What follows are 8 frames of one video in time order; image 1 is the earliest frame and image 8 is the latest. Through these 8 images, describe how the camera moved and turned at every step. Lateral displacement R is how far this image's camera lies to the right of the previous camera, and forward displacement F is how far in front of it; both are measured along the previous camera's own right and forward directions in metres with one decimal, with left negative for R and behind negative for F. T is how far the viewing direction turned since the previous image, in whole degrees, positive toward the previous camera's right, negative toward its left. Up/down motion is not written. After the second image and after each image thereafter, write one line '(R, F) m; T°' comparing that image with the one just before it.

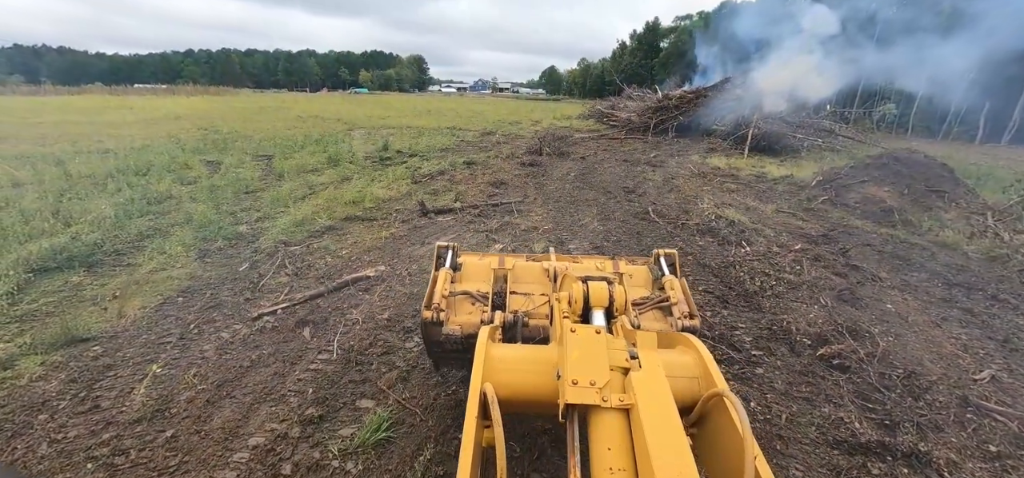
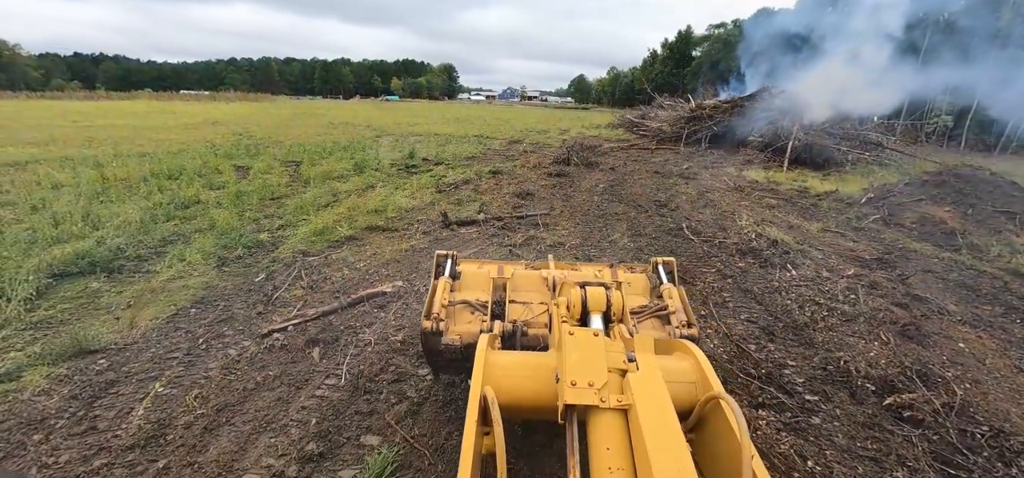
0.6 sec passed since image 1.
(0.0, +0.2) m; -3°
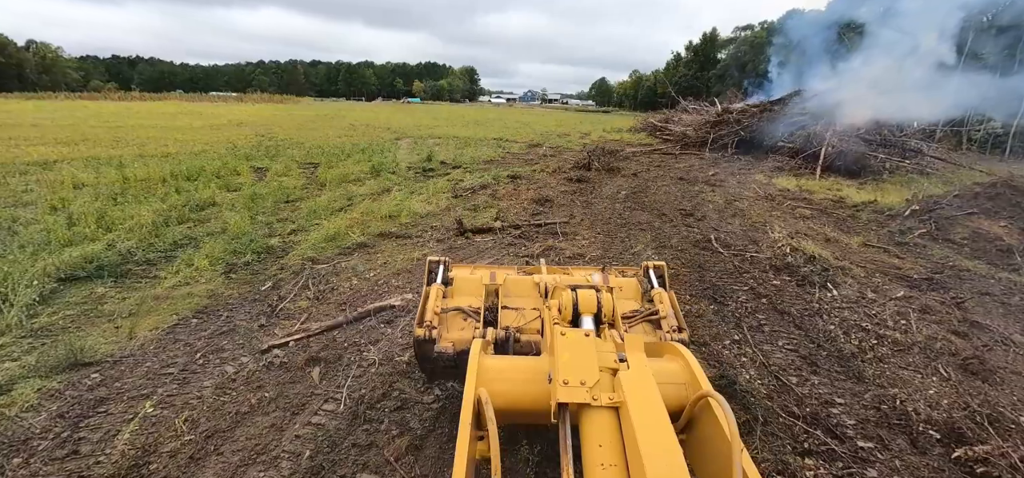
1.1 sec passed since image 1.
(0.0, +0.2) m; -2°
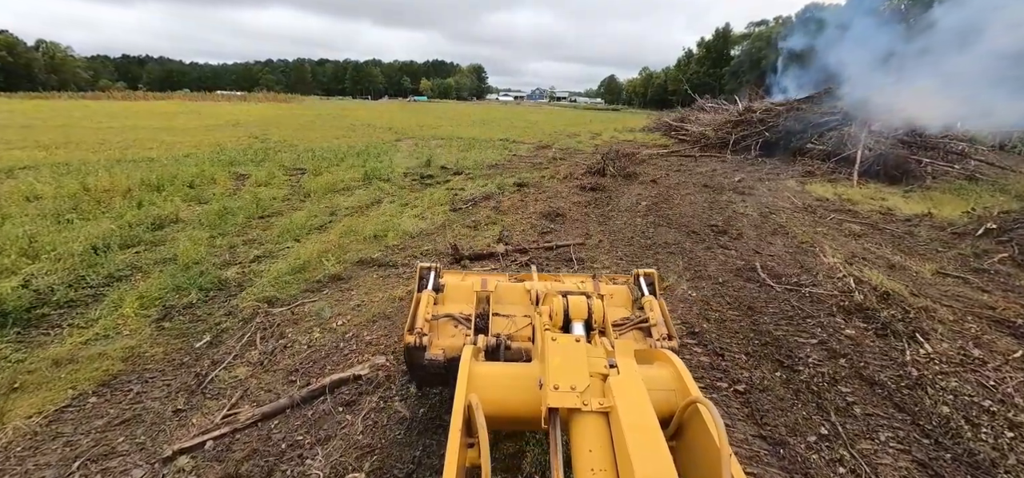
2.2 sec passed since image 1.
(0.0, +0.8) m; -1°
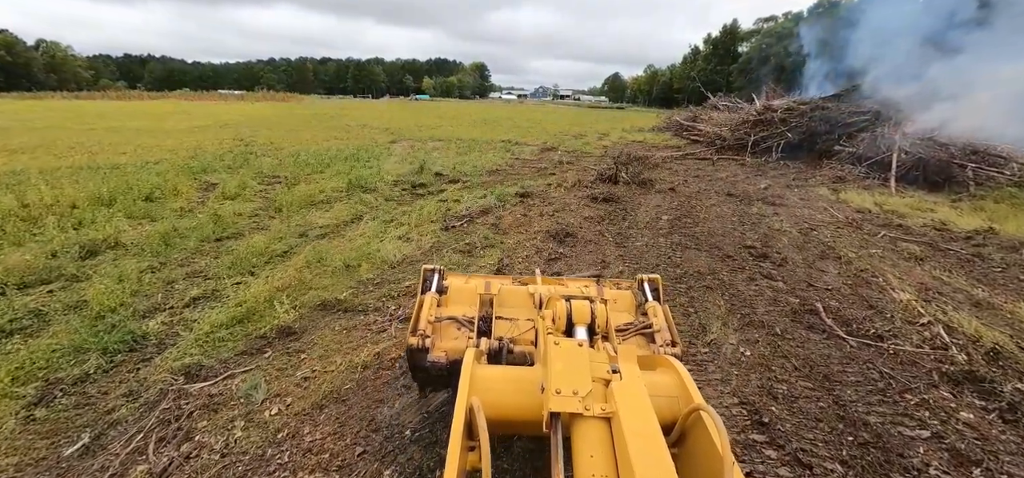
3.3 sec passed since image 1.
(0.0, +0.9) m; 0°
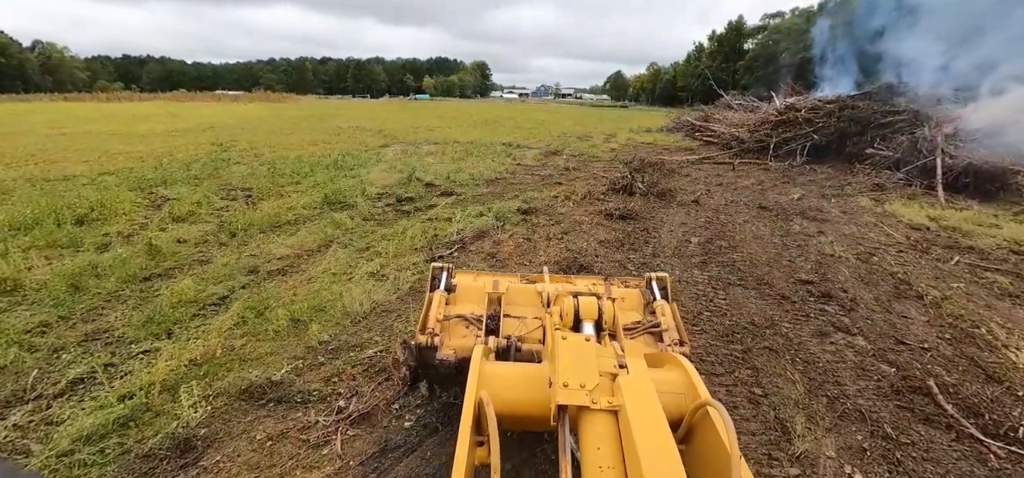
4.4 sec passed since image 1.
(0.0, +0.9) m; 0°
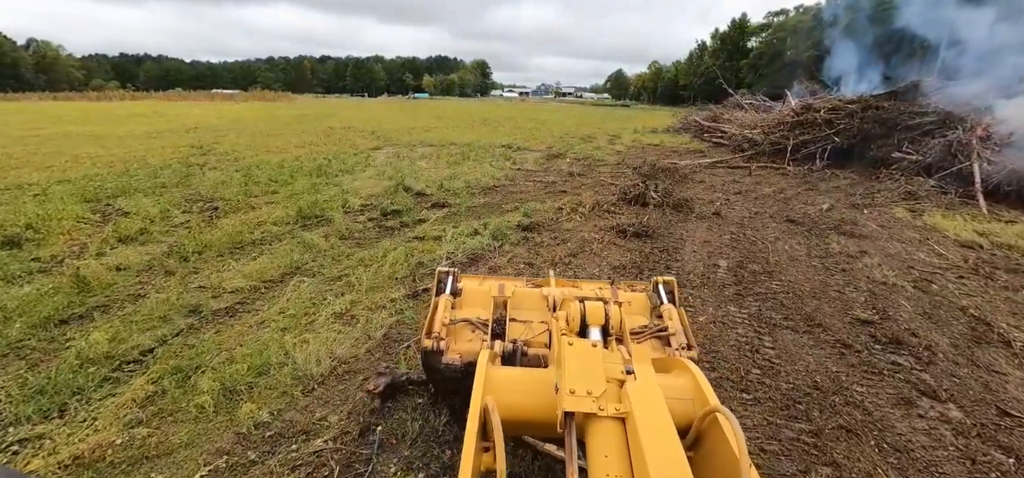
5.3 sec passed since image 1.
(0.0, +0.7) m; 0°
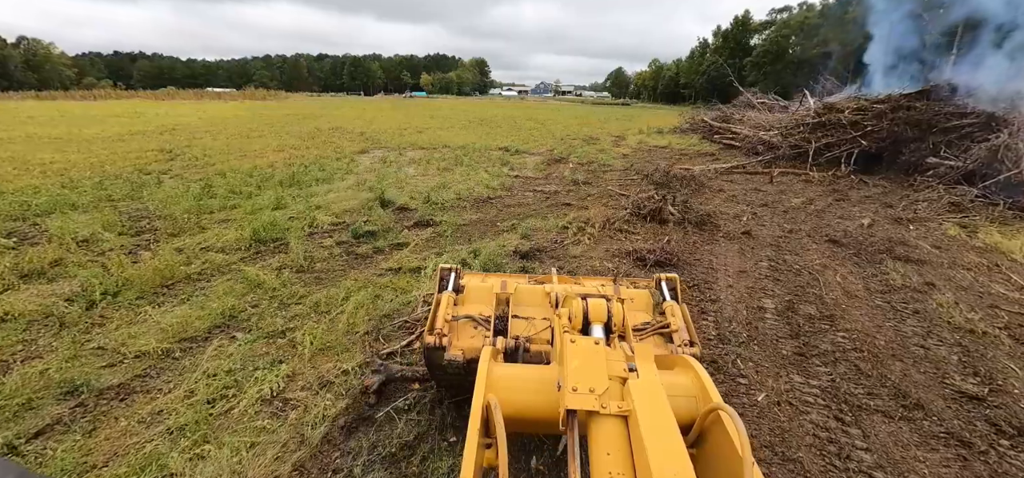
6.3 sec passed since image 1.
(0.0, +0.8) m; 0°
